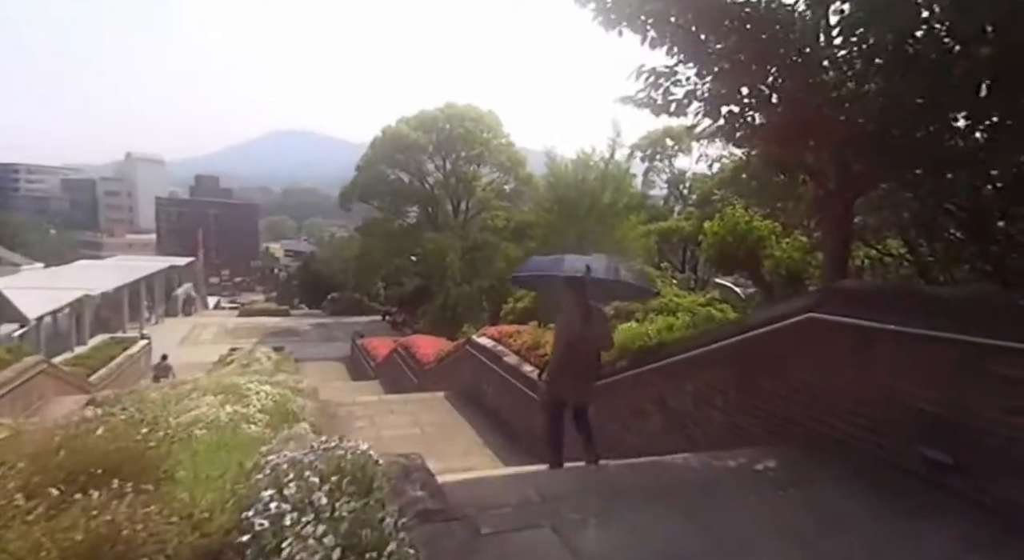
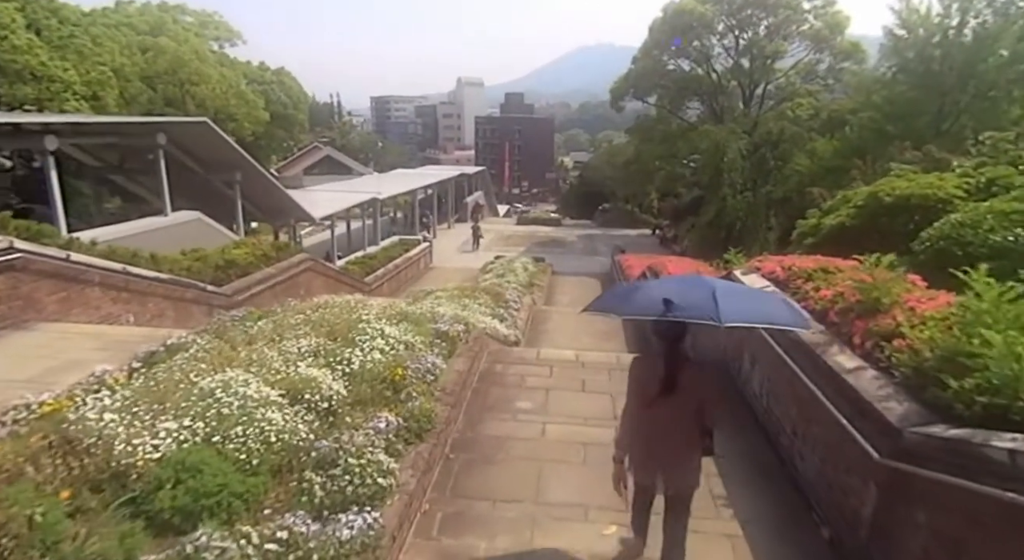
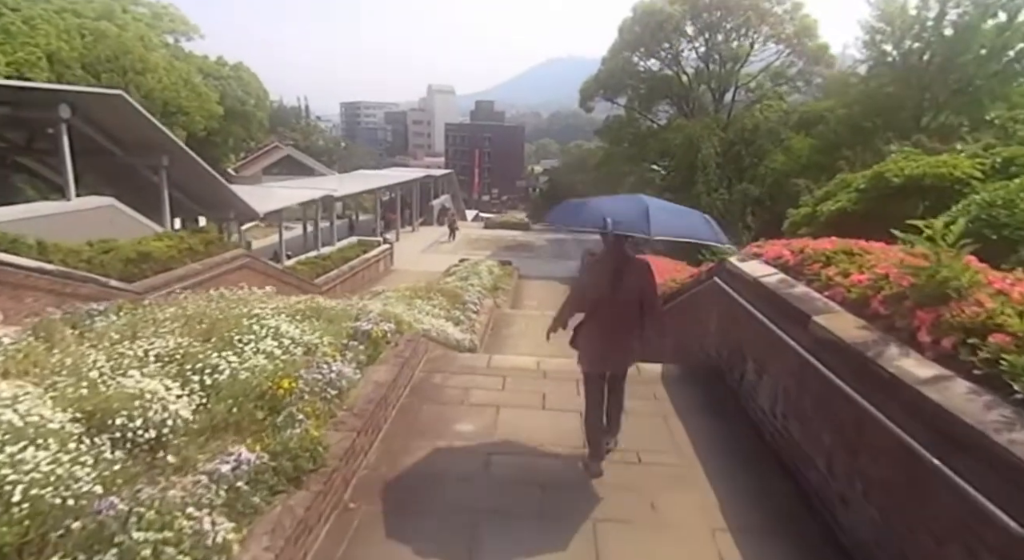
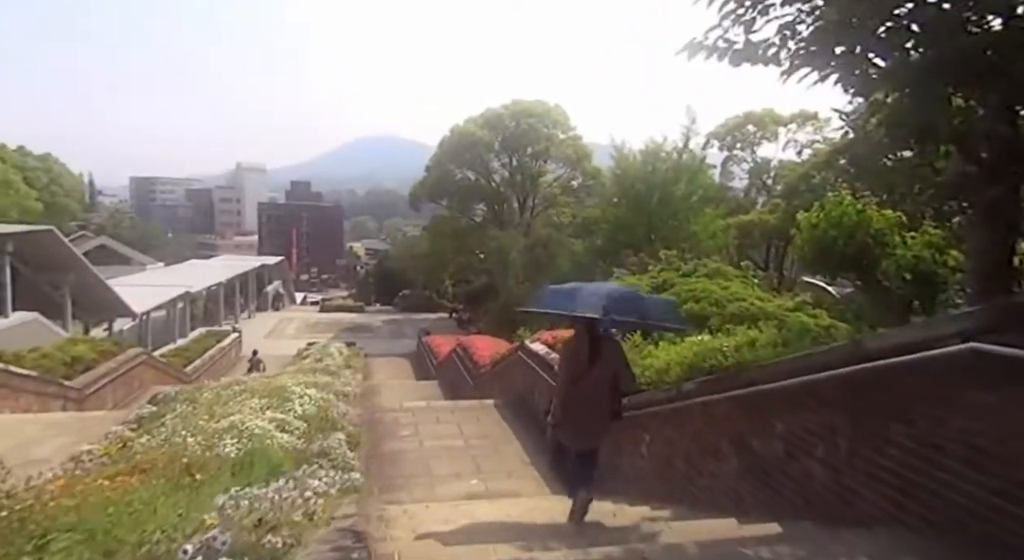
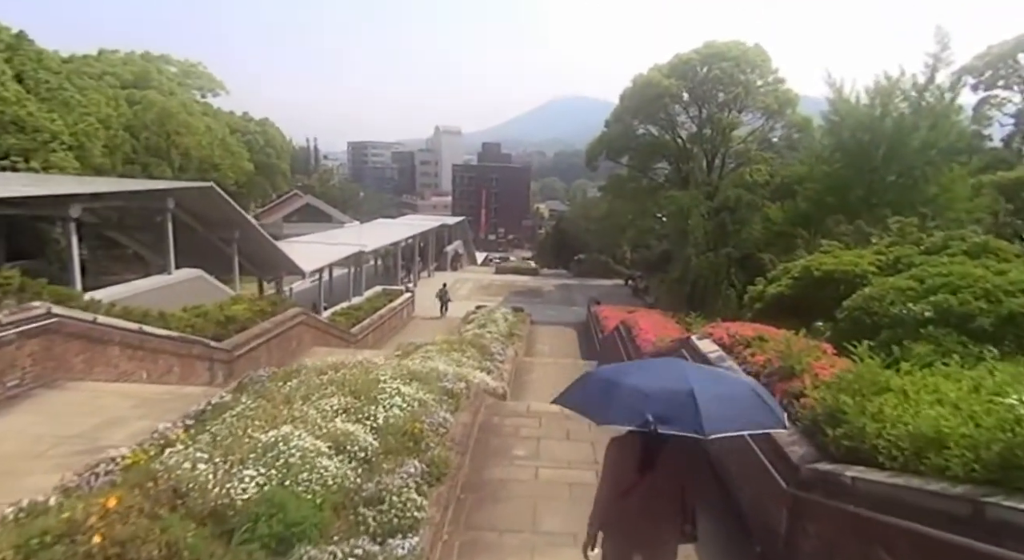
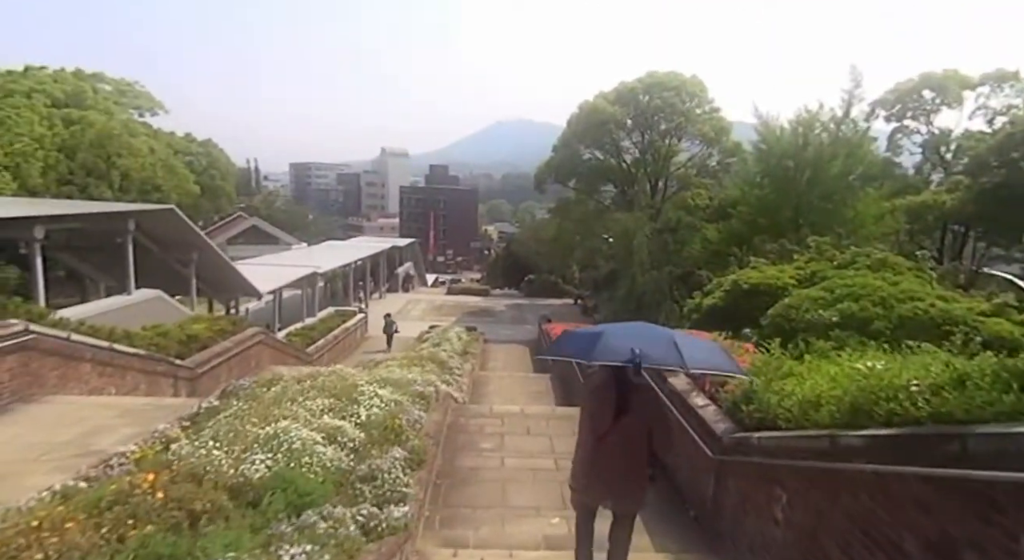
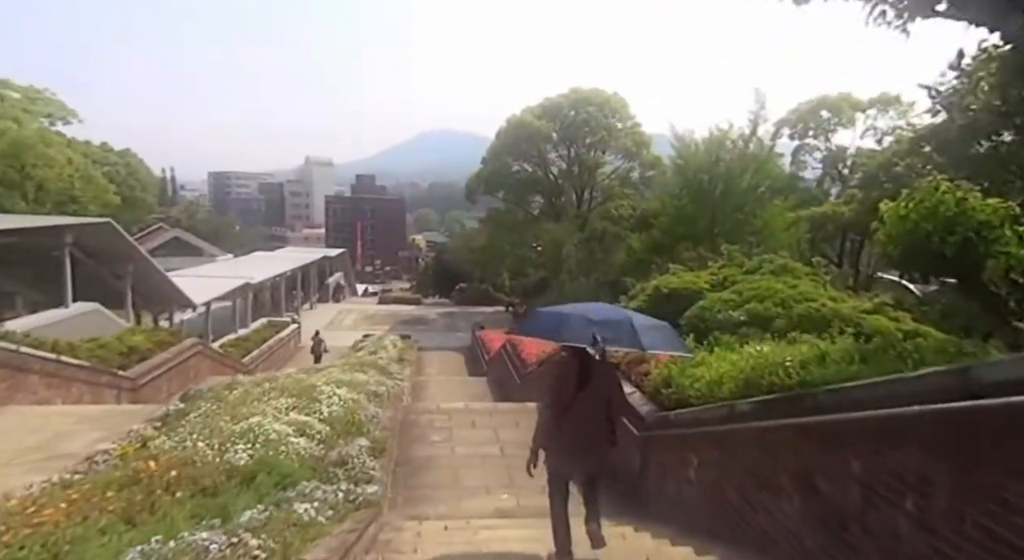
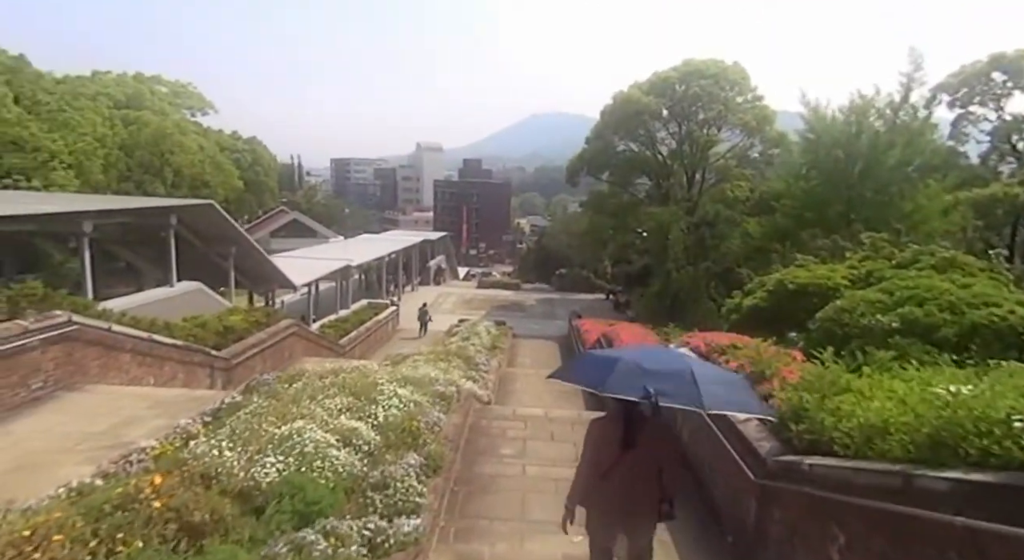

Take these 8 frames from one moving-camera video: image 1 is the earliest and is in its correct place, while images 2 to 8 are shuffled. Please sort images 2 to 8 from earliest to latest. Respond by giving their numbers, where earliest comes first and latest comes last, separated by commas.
4, 7, 6, 8, 5, 2, 3
